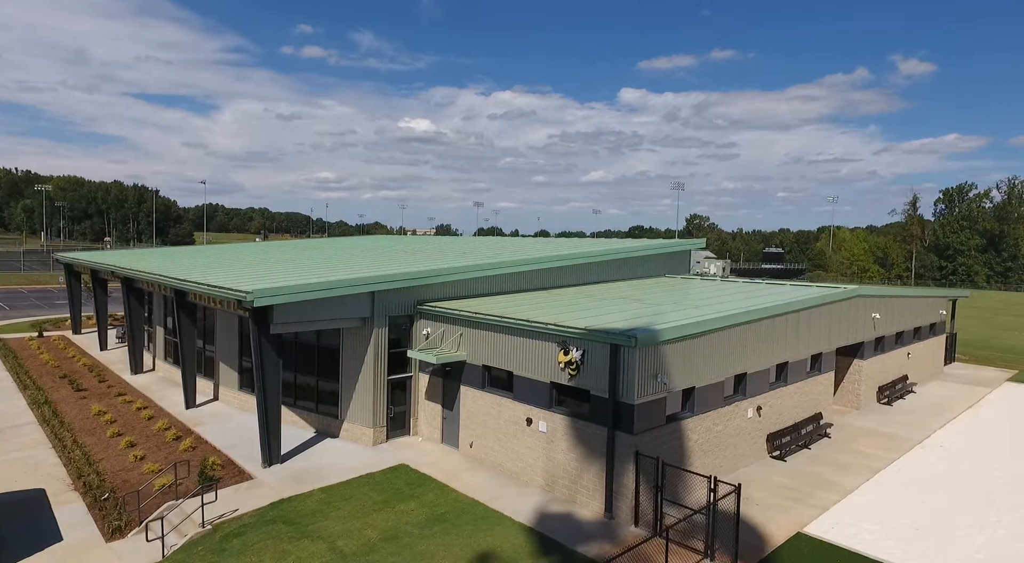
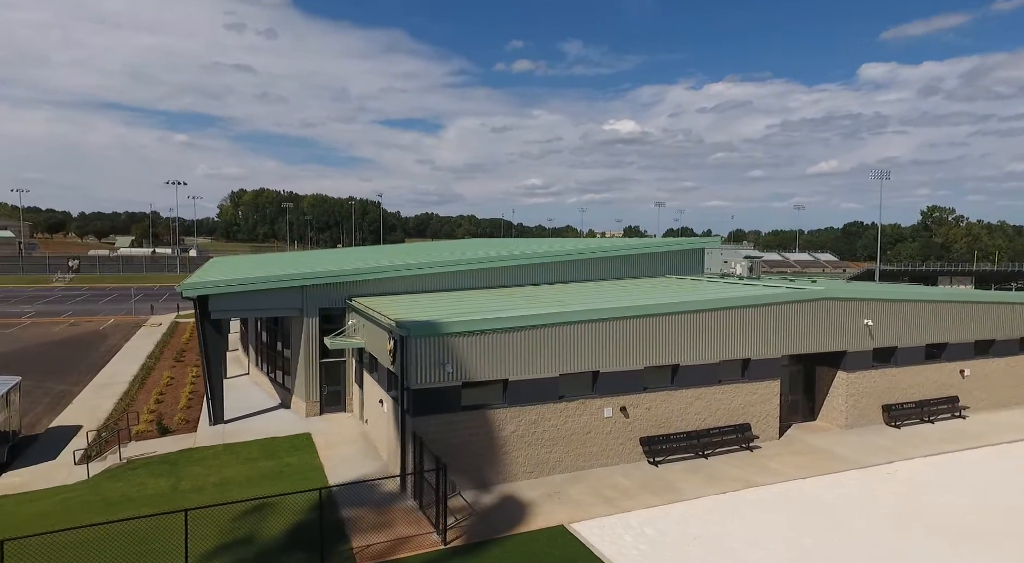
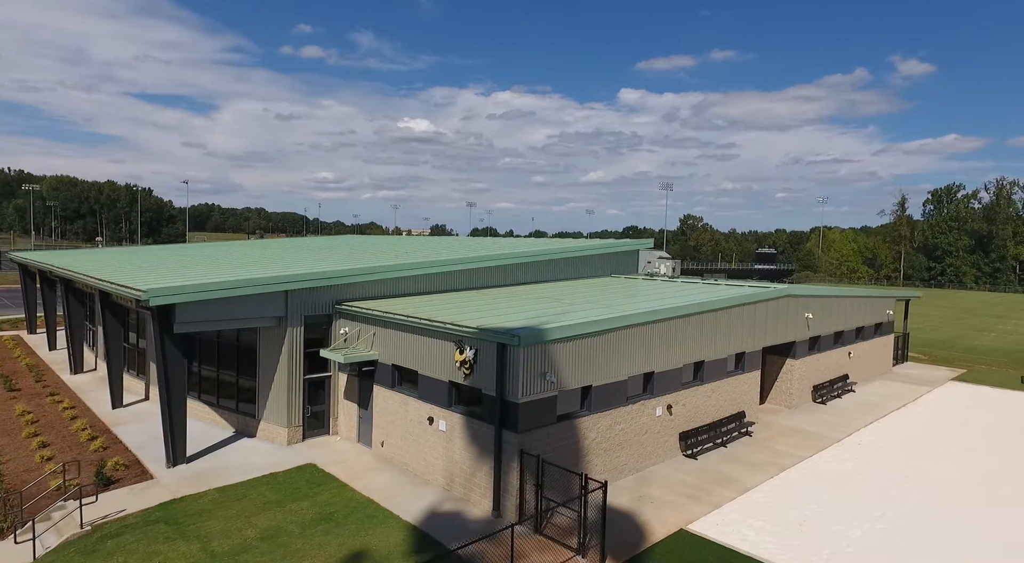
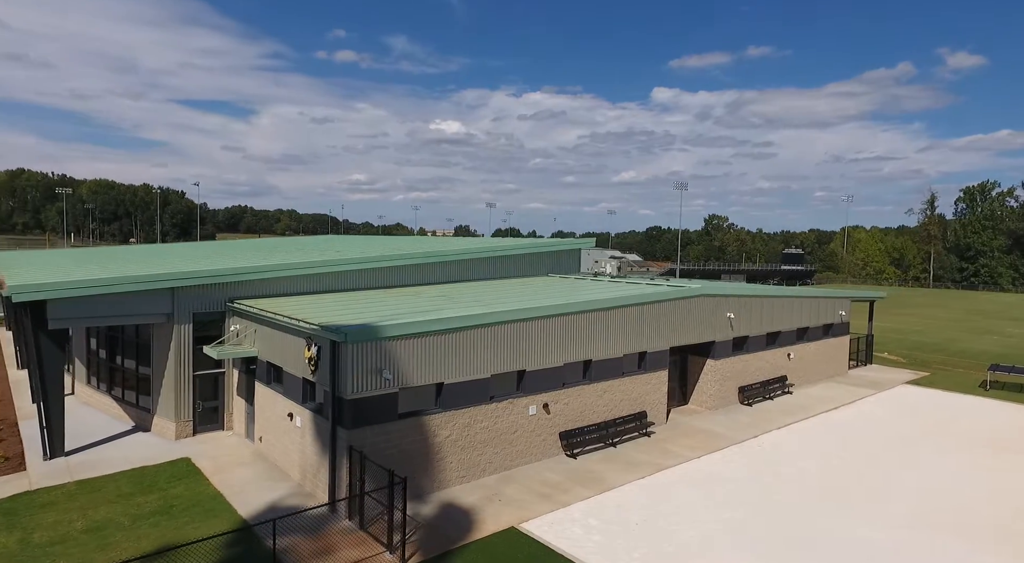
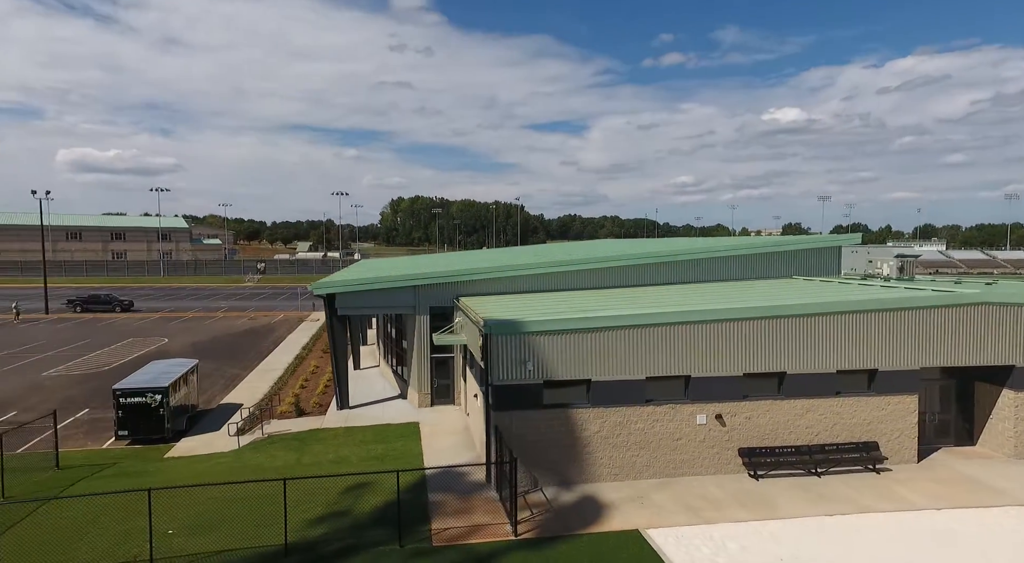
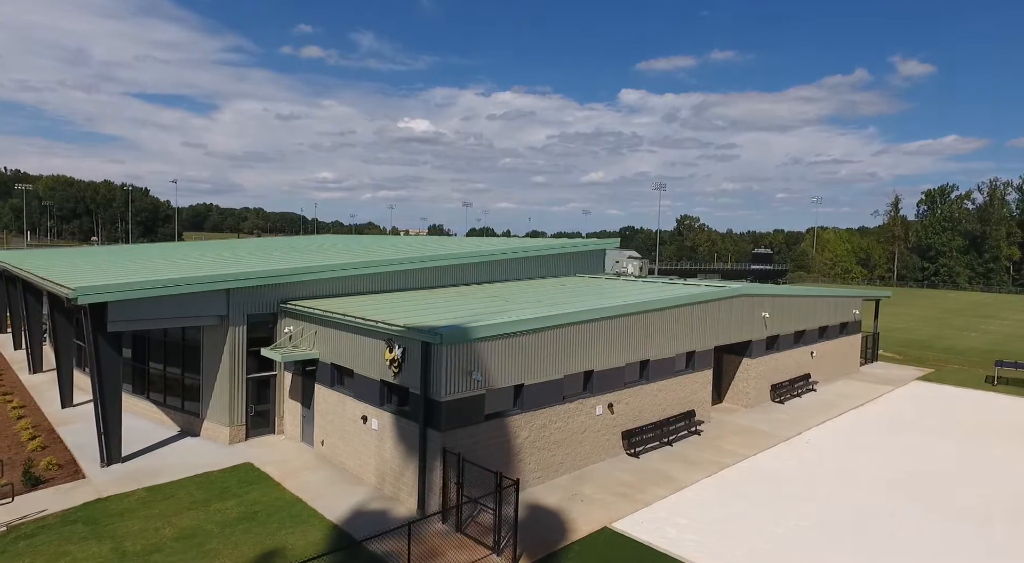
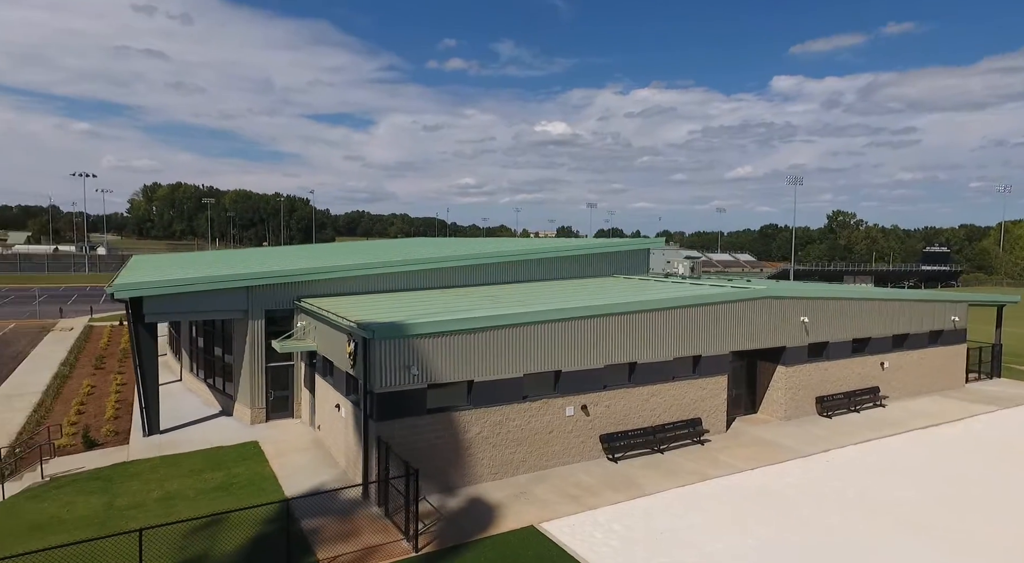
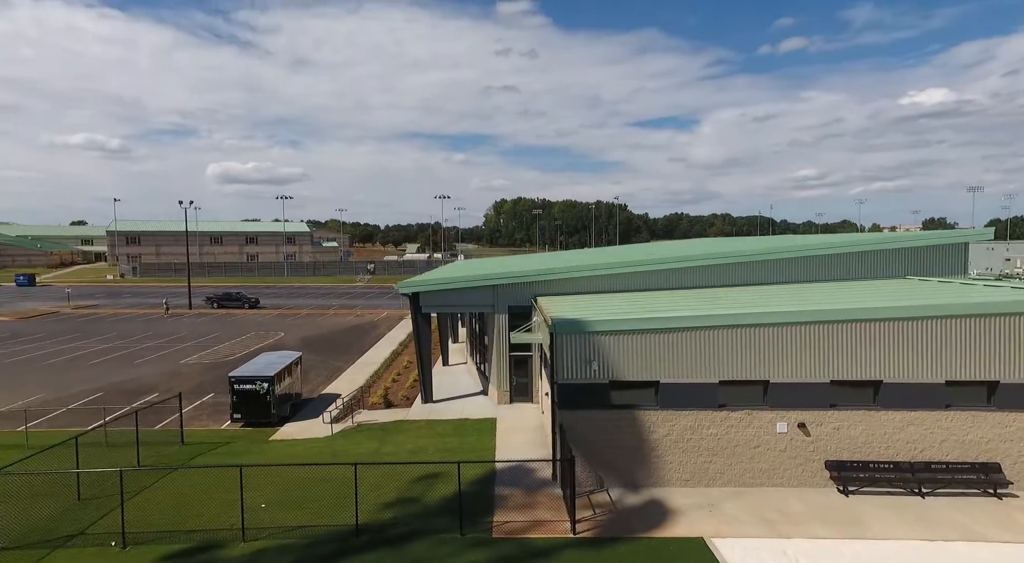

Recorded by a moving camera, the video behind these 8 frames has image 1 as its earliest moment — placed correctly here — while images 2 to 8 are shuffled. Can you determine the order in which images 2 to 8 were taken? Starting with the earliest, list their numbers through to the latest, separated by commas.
3, 6, 4, 7, 2, 5, 8
